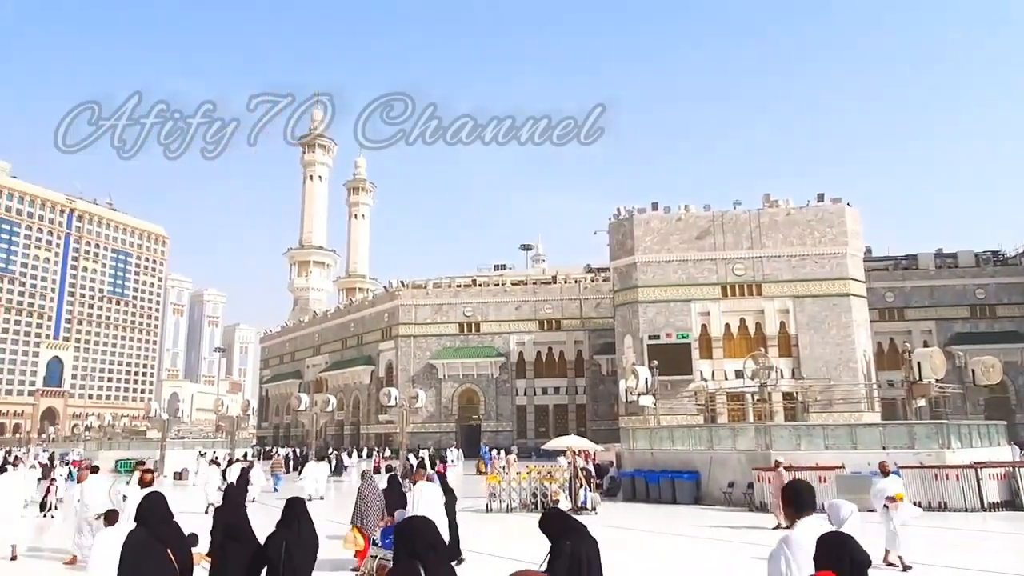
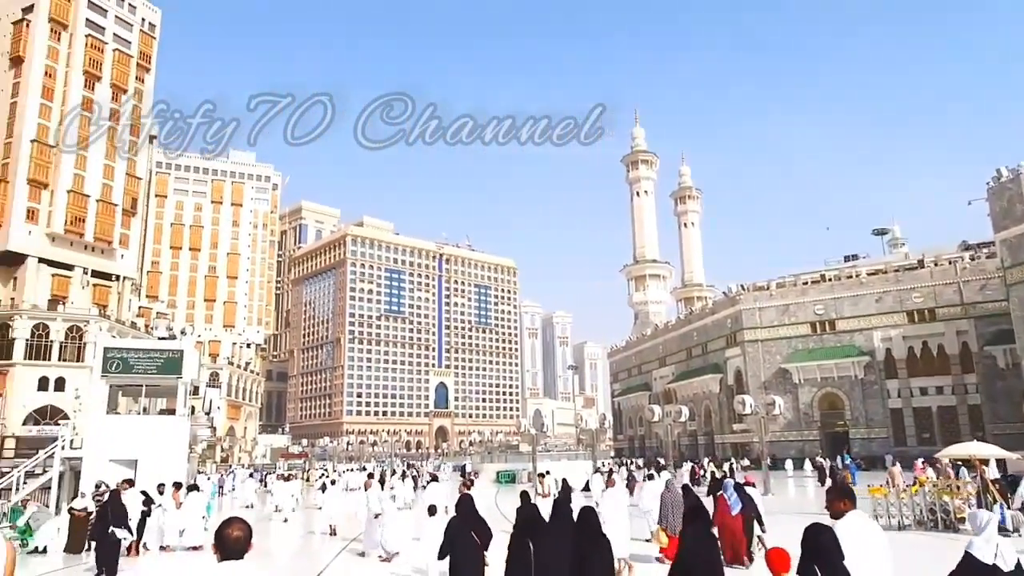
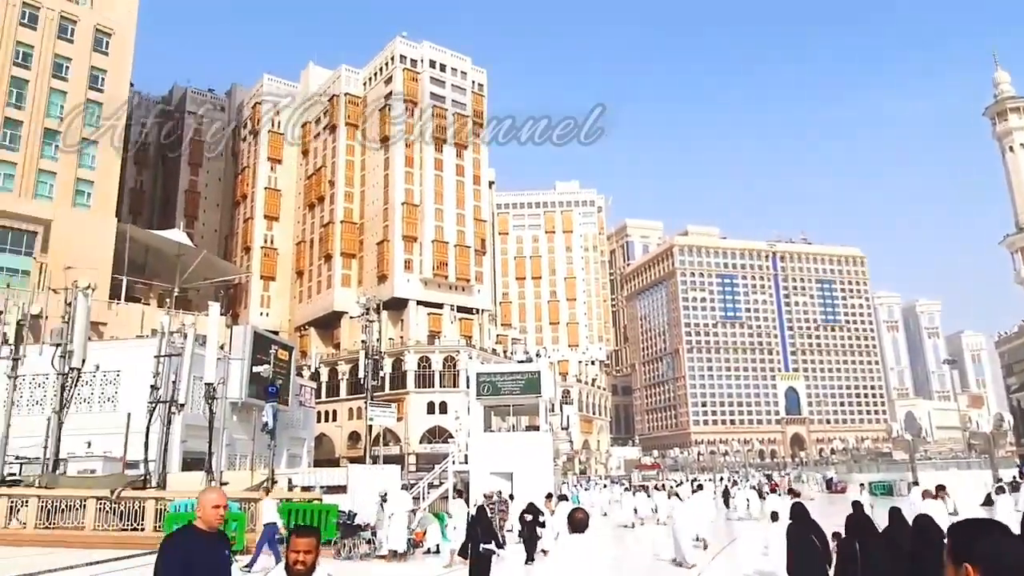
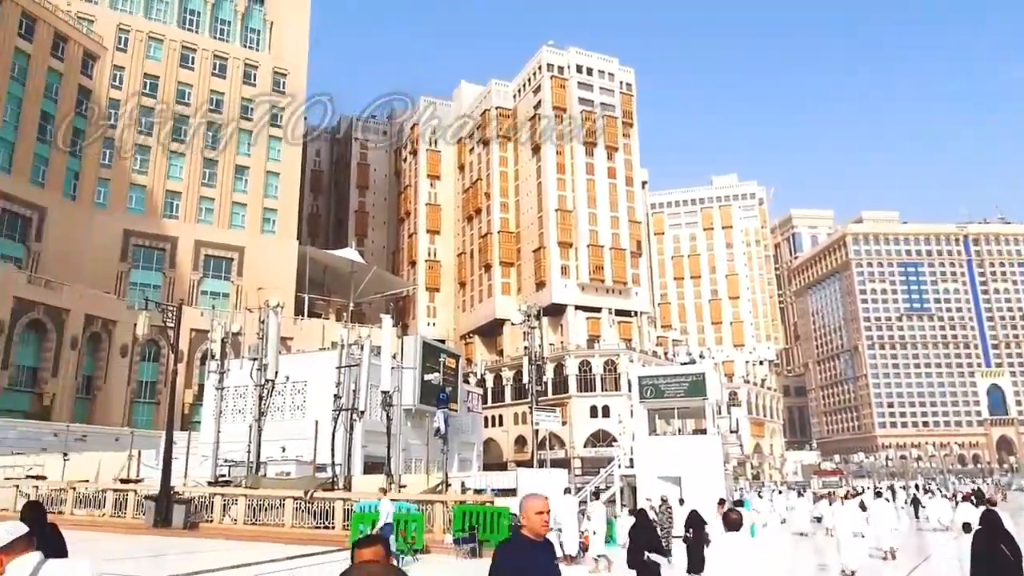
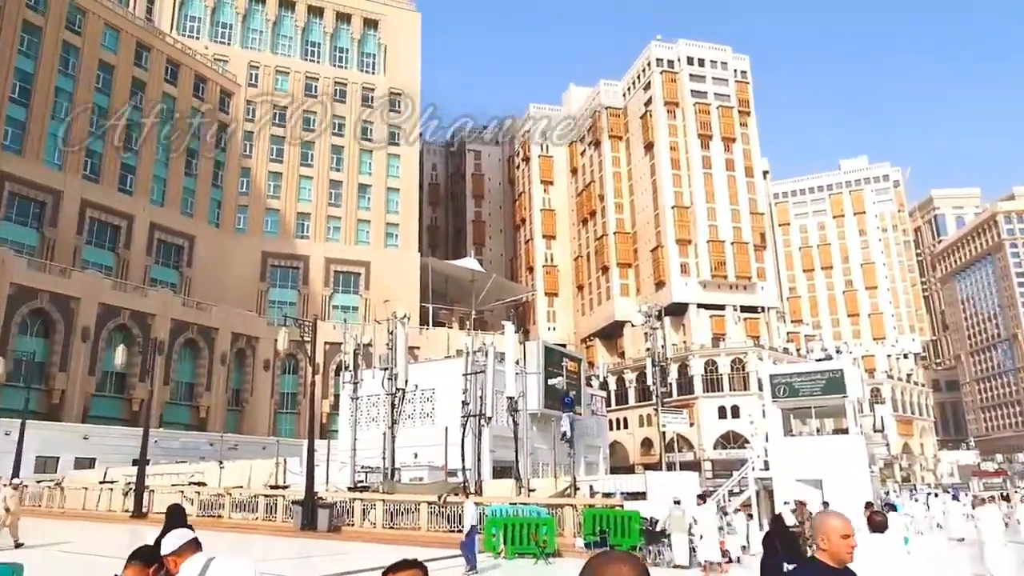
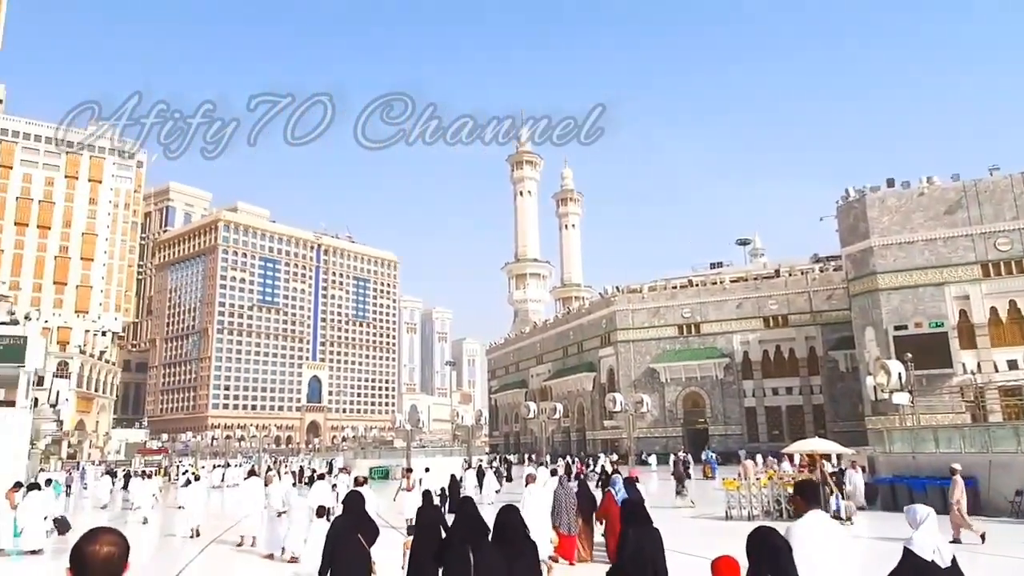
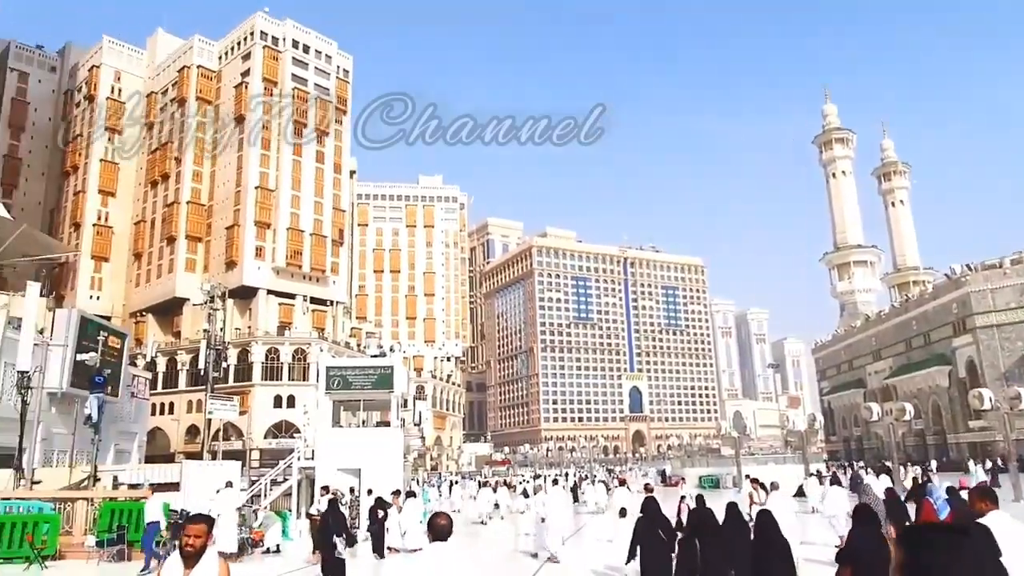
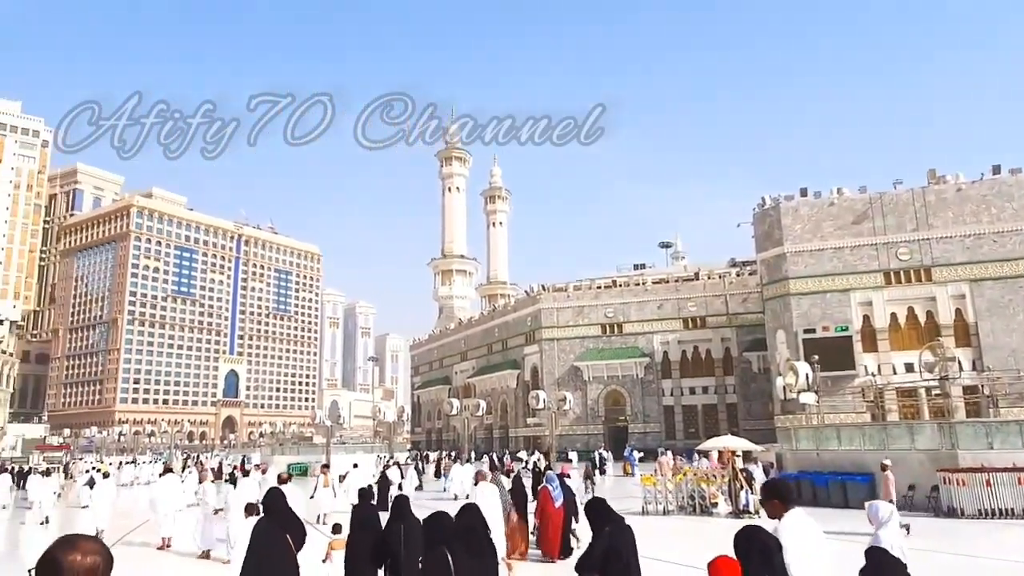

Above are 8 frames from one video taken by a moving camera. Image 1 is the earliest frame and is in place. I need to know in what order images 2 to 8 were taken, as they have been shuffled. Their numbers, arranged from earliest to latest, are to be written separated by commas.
8, 6, 2, 7, 3, 4, 5
